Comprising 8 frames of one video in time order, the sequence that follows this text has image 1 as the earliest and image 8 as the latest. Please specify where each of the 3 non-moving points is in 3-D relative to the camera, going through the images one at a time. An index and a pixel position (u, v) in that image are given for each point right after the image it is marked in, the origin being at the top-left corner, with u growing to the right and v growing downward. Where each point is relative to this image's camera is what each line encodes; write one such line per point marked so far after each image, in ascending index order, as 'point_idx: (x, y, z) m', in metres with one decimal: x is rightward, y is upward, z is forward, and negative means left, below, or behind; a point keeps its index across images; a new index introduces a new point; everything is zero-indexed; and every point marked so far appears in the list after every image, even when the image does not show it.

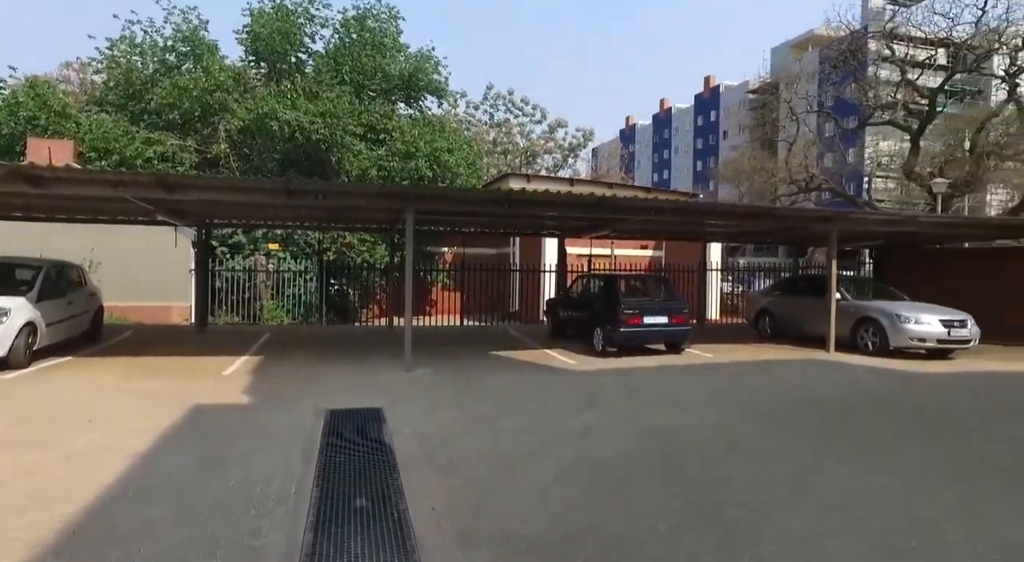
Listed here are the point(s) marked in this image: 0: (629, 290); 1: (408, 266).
0: (+2.1, -0.2, +11.6) m
1: (-1.8, +0.3, +10.9) m
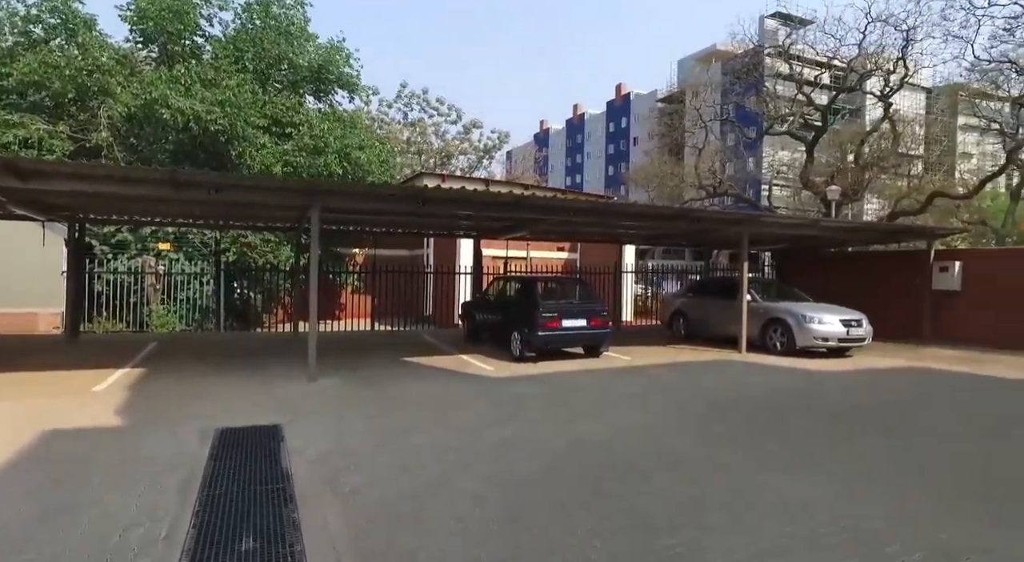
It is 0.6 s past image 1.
0: (+0.6, -0.2, +11.4) m
1: (-3.2, +0.2, +10.2) m
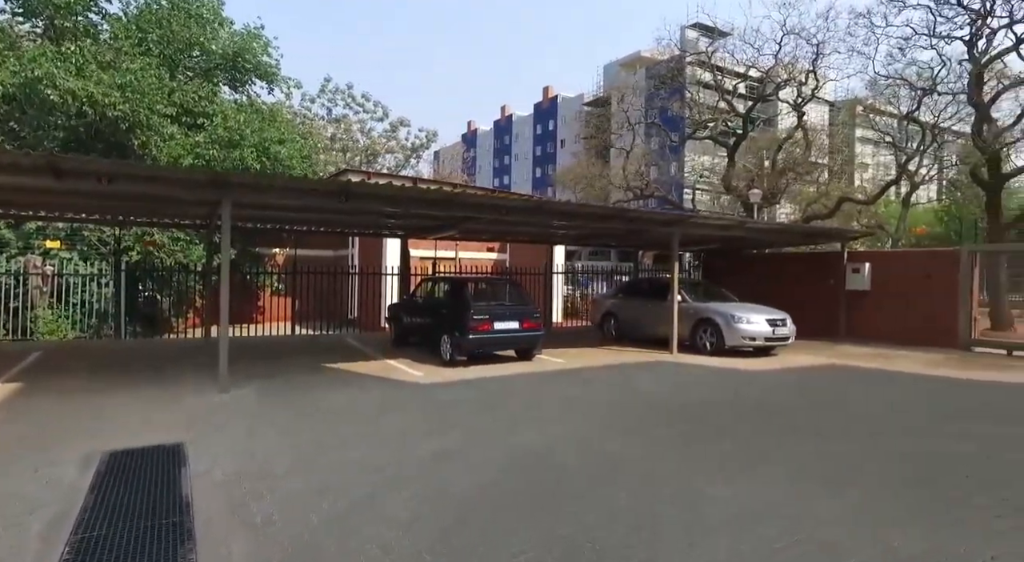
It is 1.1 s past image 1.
0: (-0.6, -0.2, +11.0) m
1: (-4.3, +0.2, +9.4) m
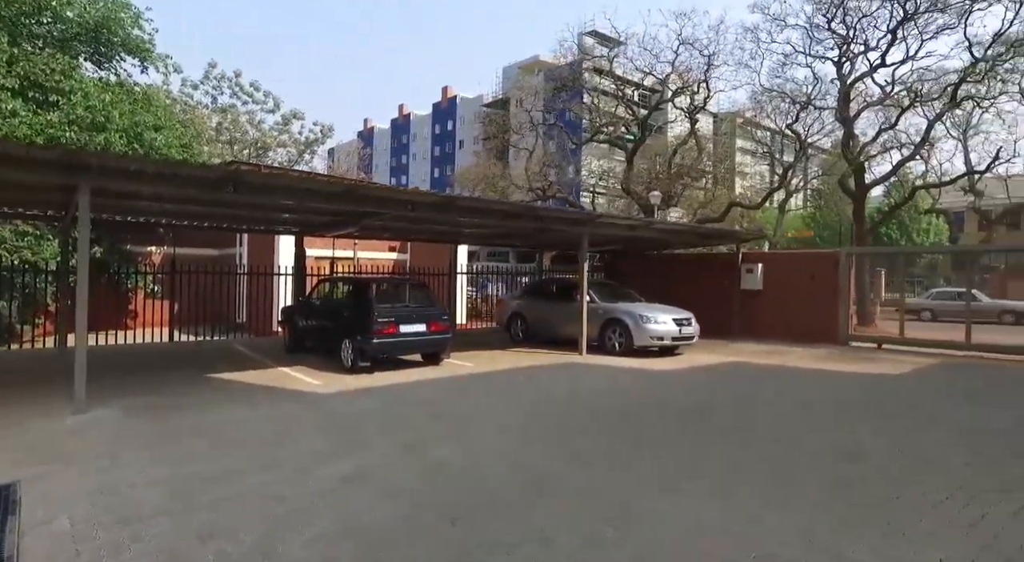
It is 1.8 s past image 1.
0: (-2.1, -0.2, +10.3) m
1: (-5.5, +0.2, +8.1) m
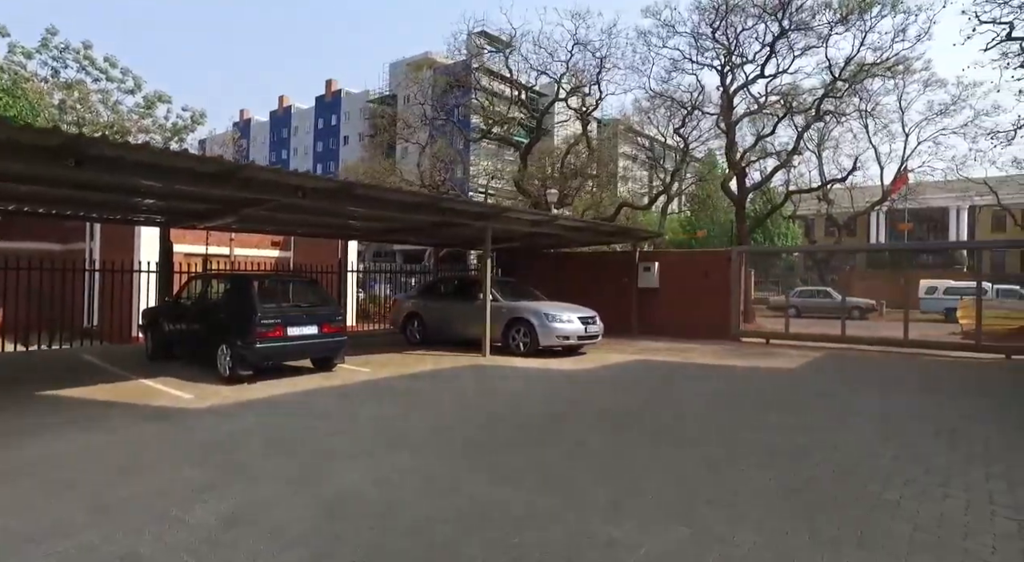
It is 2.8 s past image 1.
0: (-3.6, -0.2, +9.0) m
1: (-6.5, +0.2, +6.3) m
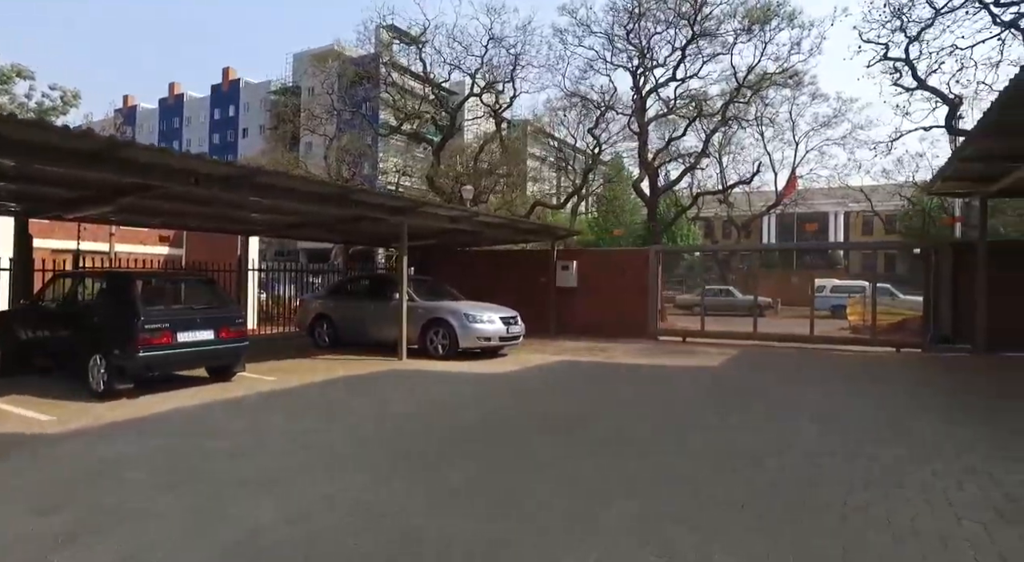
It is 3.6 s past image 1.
0: (-4.5, -0.2, +7.9) m
1: (-7.1, +0.3, +4.7) m
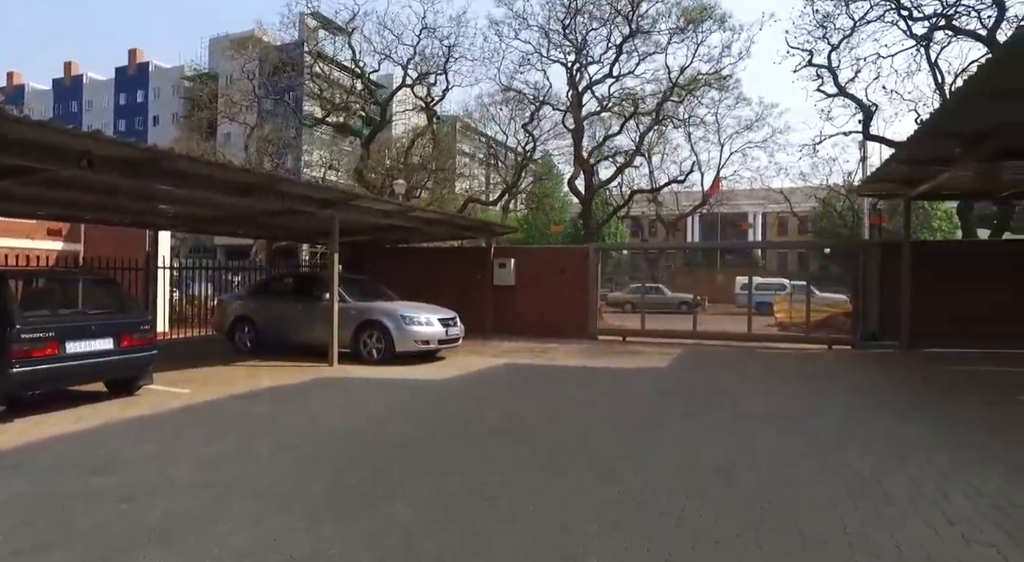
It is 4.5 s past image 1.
0: (-5.1, -0.2, +6.7) m
1: (-7.3, +0.2, +3.3) m
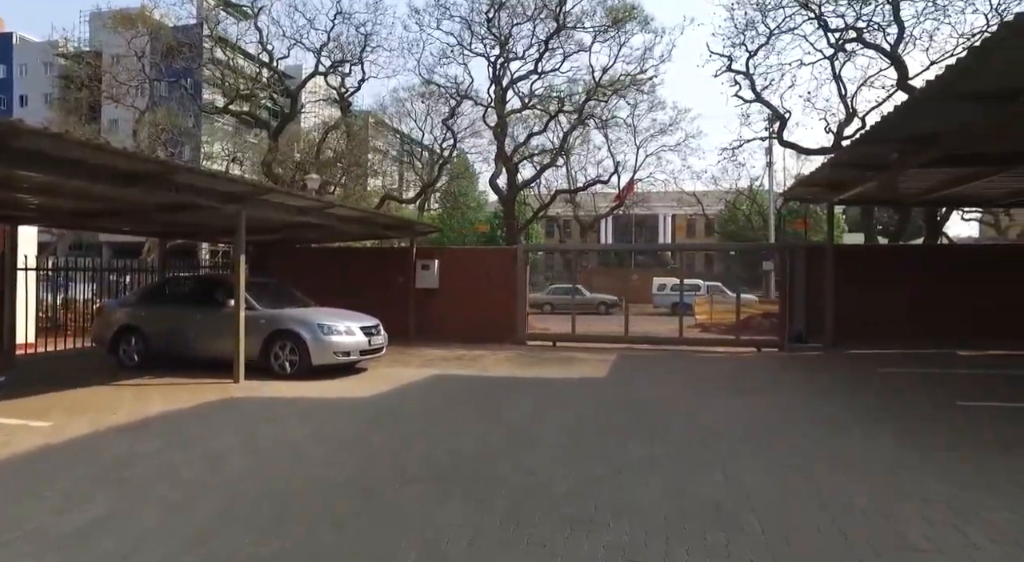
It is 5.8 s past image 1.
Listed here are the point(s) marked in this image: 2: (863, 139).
0: (-5.6, -0.3, +5.1) m
1: (-7.2, +0.1, +1.4) m
2: (+5.2, +2.1, +9.2) m
